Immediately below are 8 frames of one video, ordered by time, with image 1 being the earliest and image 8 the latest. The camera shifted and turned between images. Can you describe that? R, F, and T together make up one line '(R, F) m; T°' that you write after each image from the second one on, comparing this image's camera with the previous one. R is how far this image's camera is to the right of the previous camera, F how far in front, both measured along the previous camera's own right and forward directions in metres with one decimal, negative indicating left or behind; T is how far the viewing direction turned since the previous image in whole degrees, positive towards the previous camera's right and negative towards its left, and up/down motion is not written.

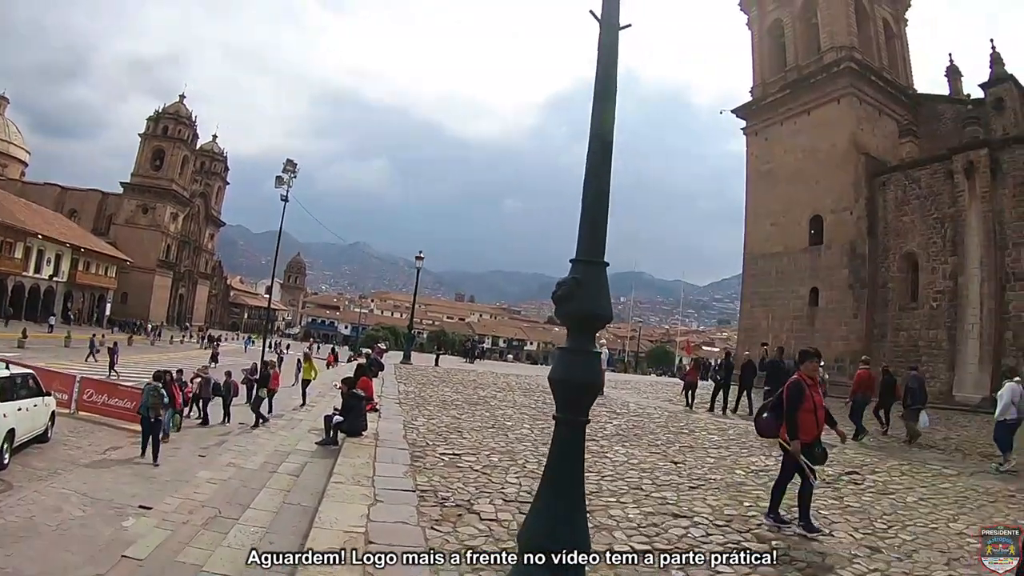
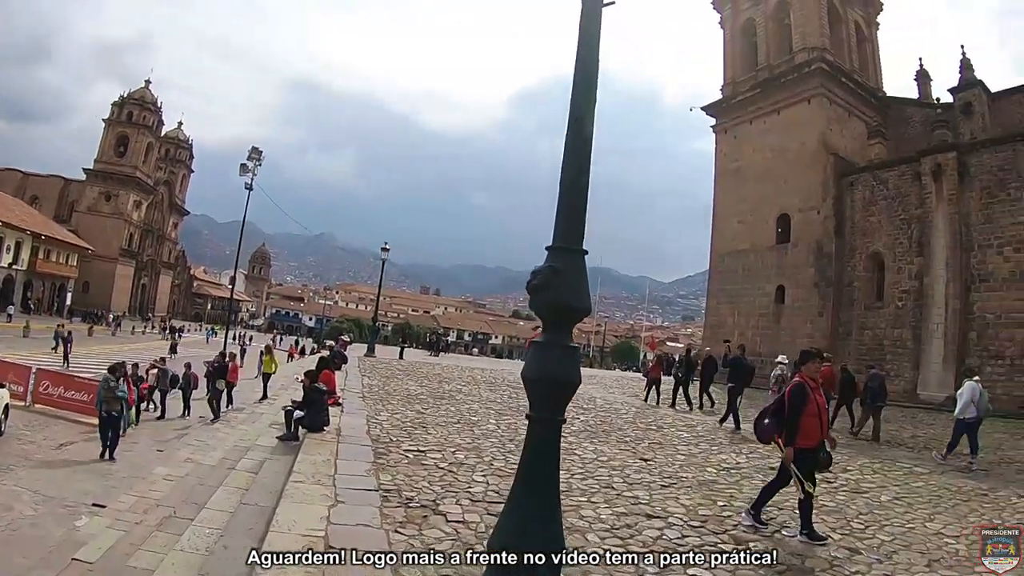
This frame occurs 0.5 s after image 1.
(0.0, +0.2) m; +2°
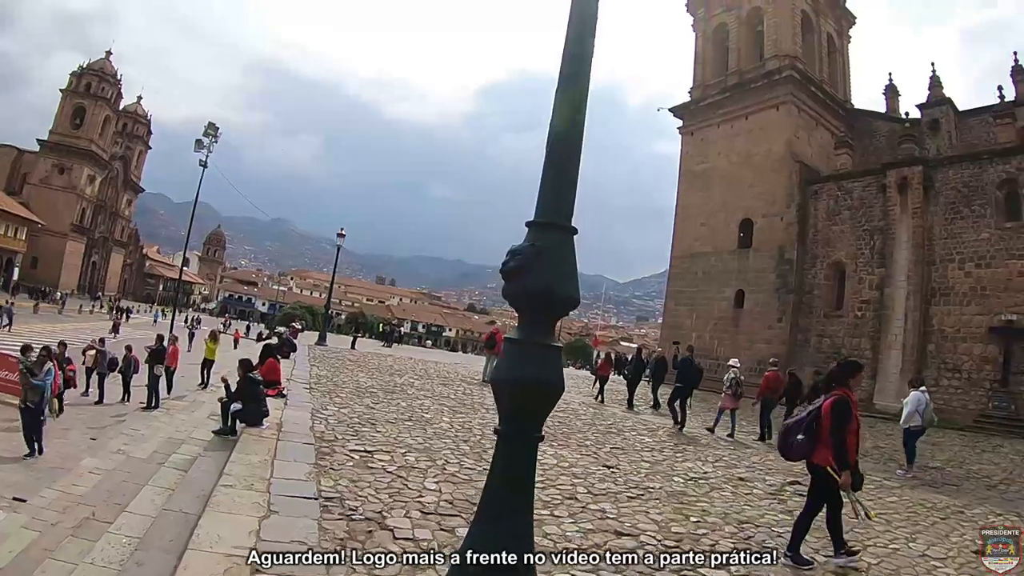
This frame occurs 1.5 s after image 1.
(0.0, +0.5) m; +3°
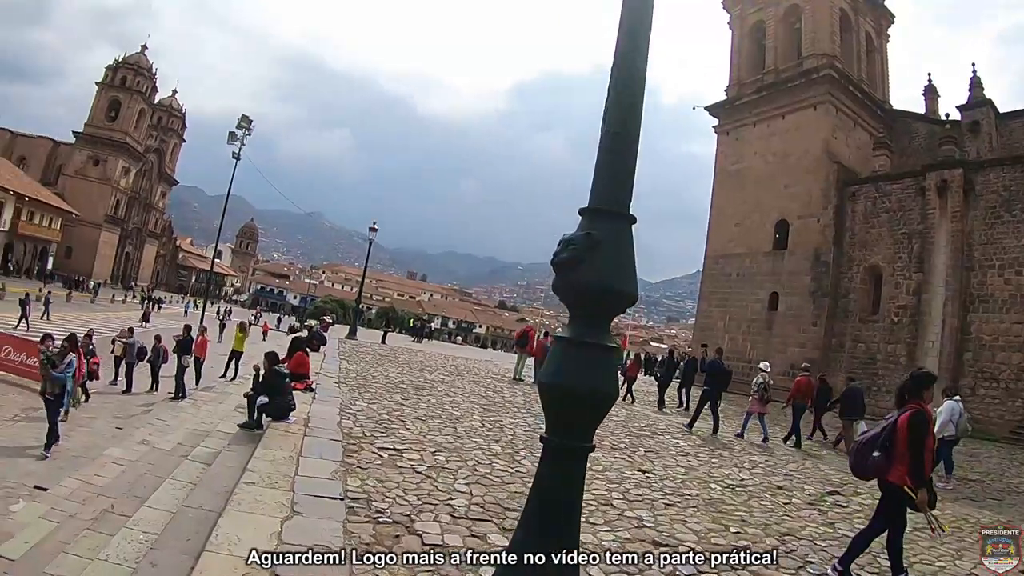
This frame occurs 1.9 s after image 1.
(-0.1, +0.2) m; -2°
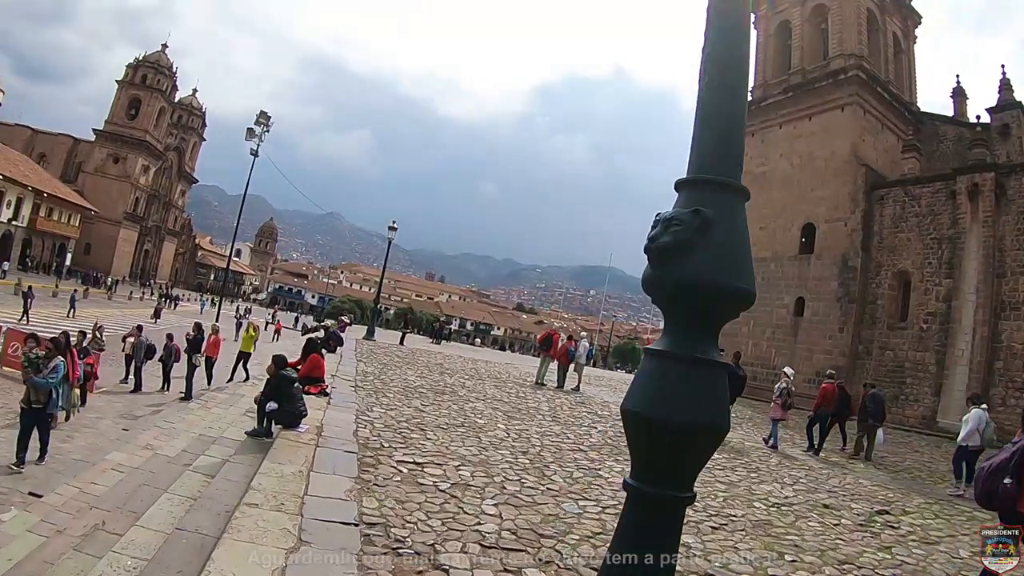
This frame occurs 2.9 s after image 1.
(-0.1, +0.4) m; -1°
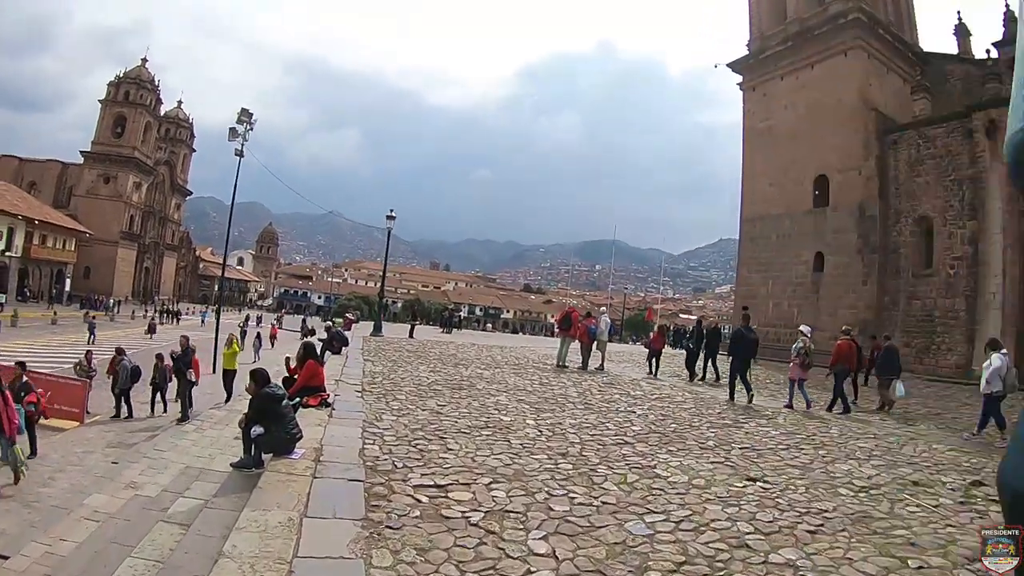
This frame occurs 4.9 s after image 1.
(-0.1, +0.9) m; 0°
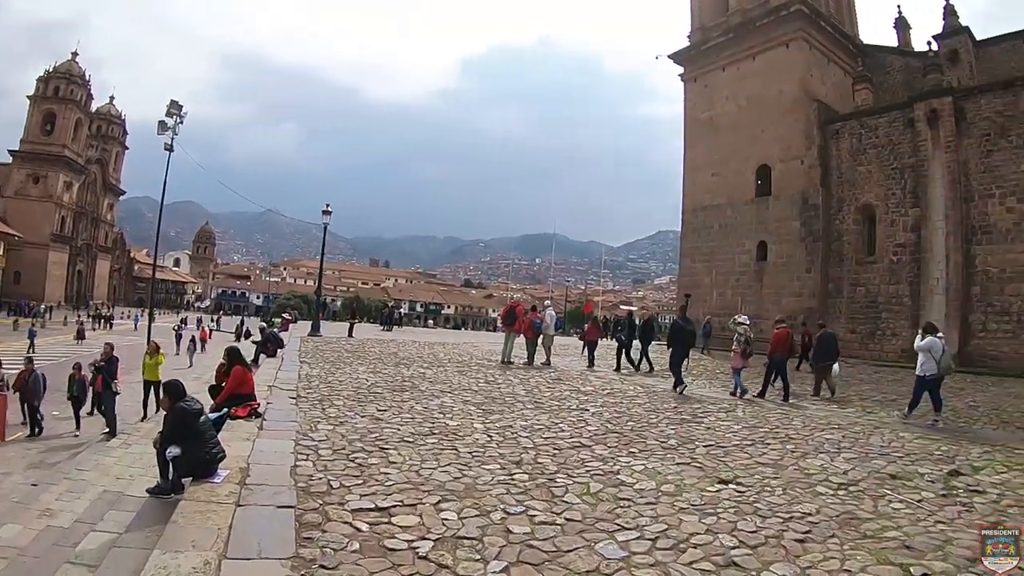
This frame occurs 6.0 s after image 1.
(0.0, +0.5) m; +4°
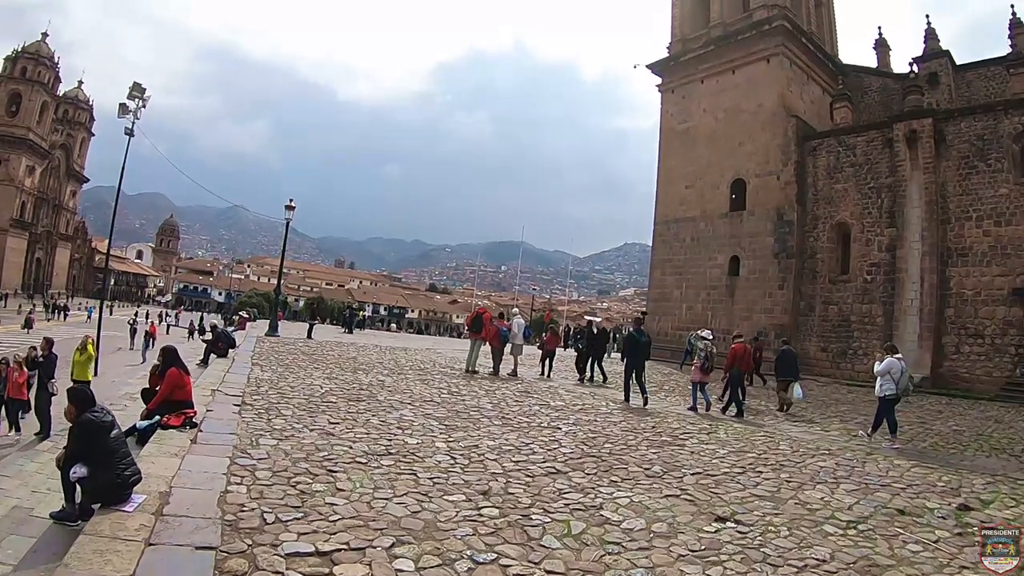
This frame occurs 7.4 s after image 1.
(-0.1, +0.6) m; +2°
